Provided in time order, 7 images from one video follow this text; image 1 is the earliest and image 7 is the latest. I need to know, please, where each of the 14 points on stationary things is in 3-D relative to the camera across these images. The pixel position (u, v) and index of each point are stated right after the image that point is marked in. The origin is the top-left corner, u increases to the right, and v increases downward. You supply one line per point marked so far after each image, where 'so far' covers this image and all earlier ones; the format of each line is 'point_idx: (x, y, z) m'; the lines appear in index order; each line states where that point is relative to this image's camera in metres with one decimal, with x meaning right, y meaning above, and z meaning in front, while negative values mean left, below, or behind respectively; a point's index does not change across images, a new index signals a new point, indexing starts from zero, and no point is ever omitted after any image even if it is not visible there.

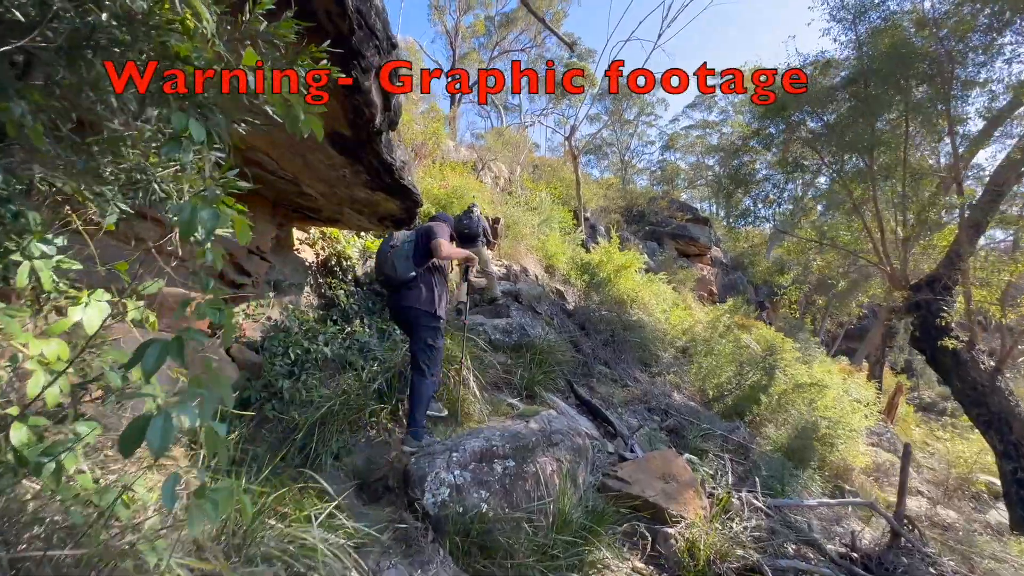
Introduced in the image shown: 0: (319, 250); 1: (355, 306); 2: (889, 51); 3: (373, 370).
0: (-2.3, +0.5, +5.3) m
1: (-1.7, -0.2, +5.0) m
2: (+7.3, +4.6, +8.7) m
3: (-1.2, -0.7, +3.7) m
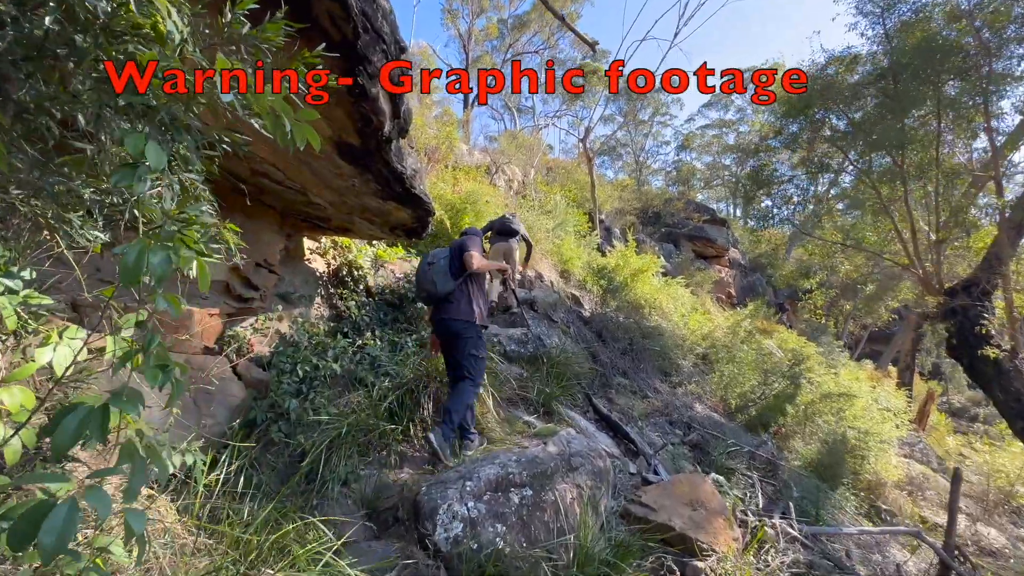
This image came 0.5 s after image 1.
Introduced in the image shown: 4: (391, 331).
0: (-2.1, +0.3, +5.2) m
1: (-1.6, -0.3, +4.8) m
2: (+7.5, +4.5, +8.3) m
3: (-1.0, -0.8, +3.6) m
4: (-1.3, -0.5, +4.8) m
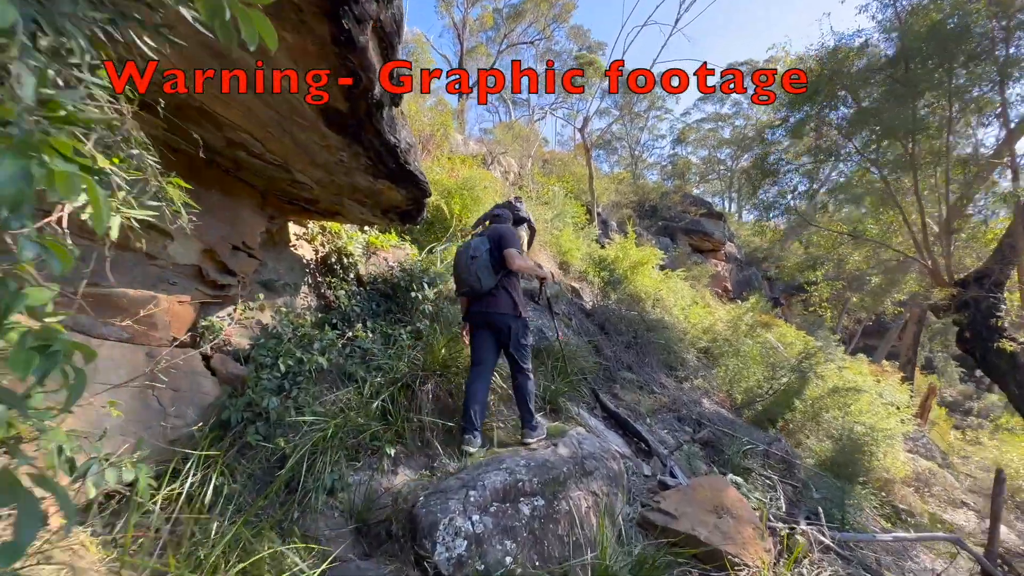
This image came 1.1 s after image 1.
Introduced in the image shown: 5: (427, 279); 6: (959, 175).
0: (-2.1, +0.5, +4.8) m
1: (-1.5, -0.2, +4.5) m
2: (+7.5, +4.6, +8.0) m
3: (-1.0, -0.7, +3.3) m
4: (-1.3, -0.3, +4.5) m
5: (-0.9, +0.1, +4.9) m
6: (+8.6, +2.2, +8.6) m
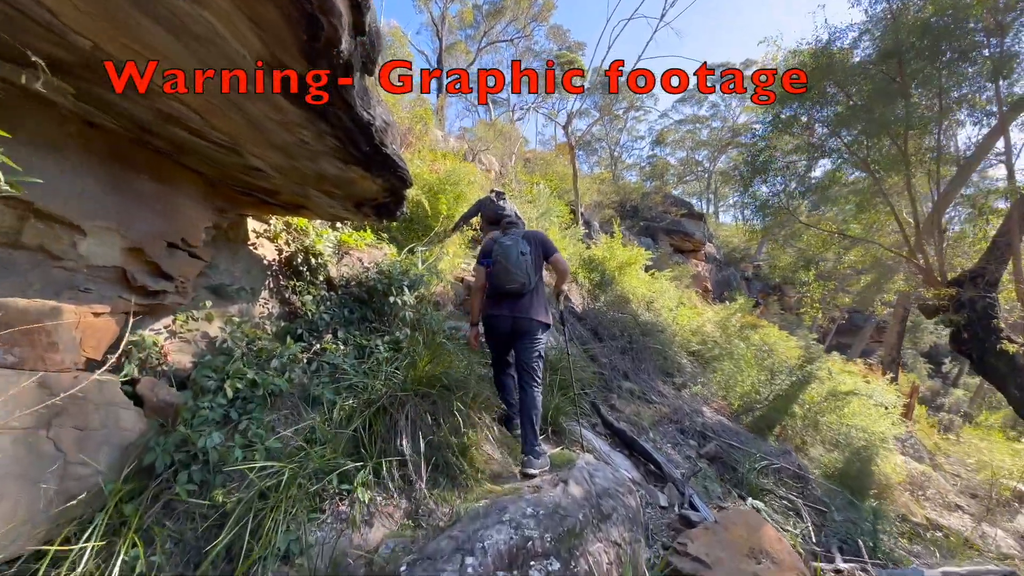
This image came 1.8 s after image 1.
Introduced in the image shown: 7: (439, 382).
0: (-2.2, +0.4, +4.2) m
1: (-1.6, -0.2, +3.9) m
2: (+7.2, +4.6, +7.9) m
3: (-1.0, -0.7, +2.7) m
4: (-1.3, -0.4, +3.9) m
5: (-1.0, +0.1, +4.4) m
6: (+8.3, +2.2, +8.5) m
7: (-0.5, -0.6, +3.0) m
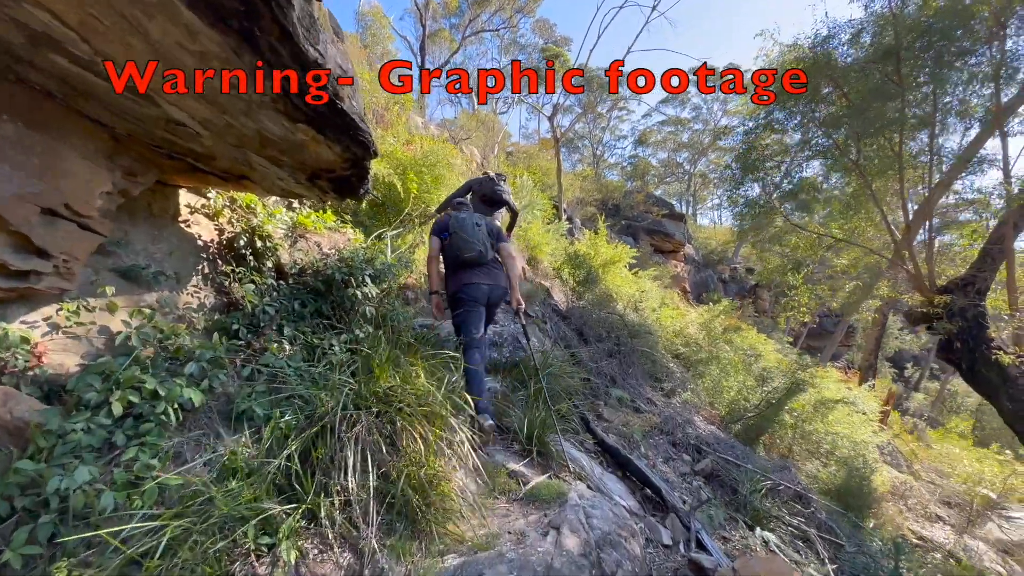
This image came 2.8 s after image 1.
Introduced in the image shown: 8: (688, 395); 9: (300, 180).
0: (-2.3, +0.5, +3.6) m
1: (-1.7, -0.1, +3.3) m
2: (+7.0, +4.5, +7.6) m
3: (-1.1, -0.7, +2.1) m
4: (-1.5, -0.3, +3.3) m
5: (-1.2, +0.1, +3.8) m
6: (+8.0, +2.0, +8.3) m
7: (-0.6, -0.6, +2.4) m
8: (+2.5, -1.5, +6.3) m
9: (-1.5, +0.8, +3.3) m
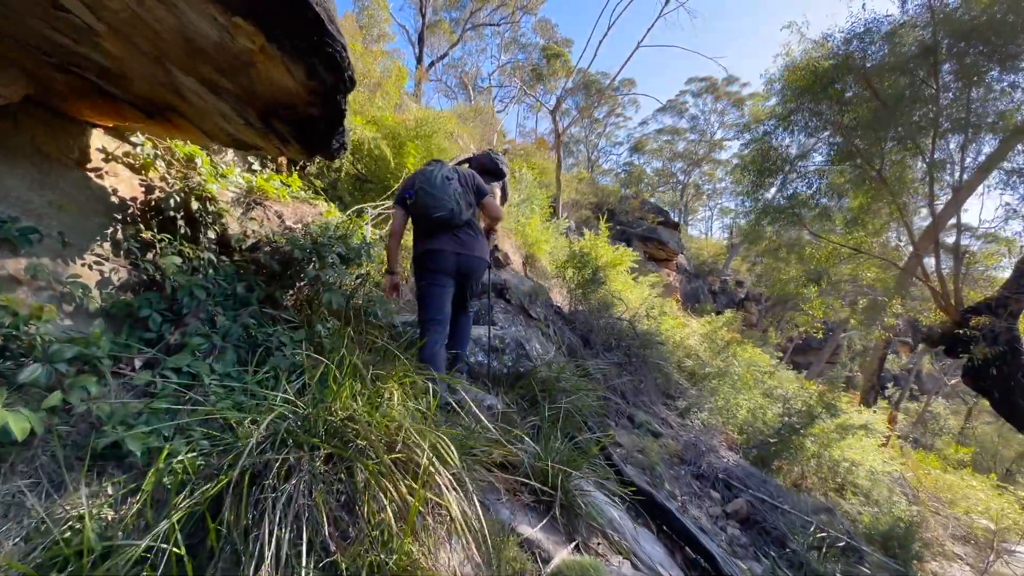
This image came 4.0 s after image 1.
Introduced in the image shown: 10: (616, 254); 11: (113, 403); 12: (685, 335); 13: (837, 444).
0: (-2.2, +0.7, +2.7) m
1: (-1.7, 0.0, +2.5) m
2: (+7.2, +4.2, +7.1) m
3: (-1.0, -0.6, +1.3) m
4: (-1.4, -0.2, +2.5) m
5: (-1.1, +0.2, +3.0) m
6: (+8.0, +1.7, +7.8) m
7: (-0.5, -0.5, +1.6) m
8: (+2.4, -1.6, +5.6) m
9: (-1.4, +0.9, +2.4) m
10: (+2.2, +0.7, +9.0) m
11: (-1.4, -0.4, +1.5) m
12: (+3.8, -1.0, +9.6) m
13: (+4.9, -2.3, +6.7) m
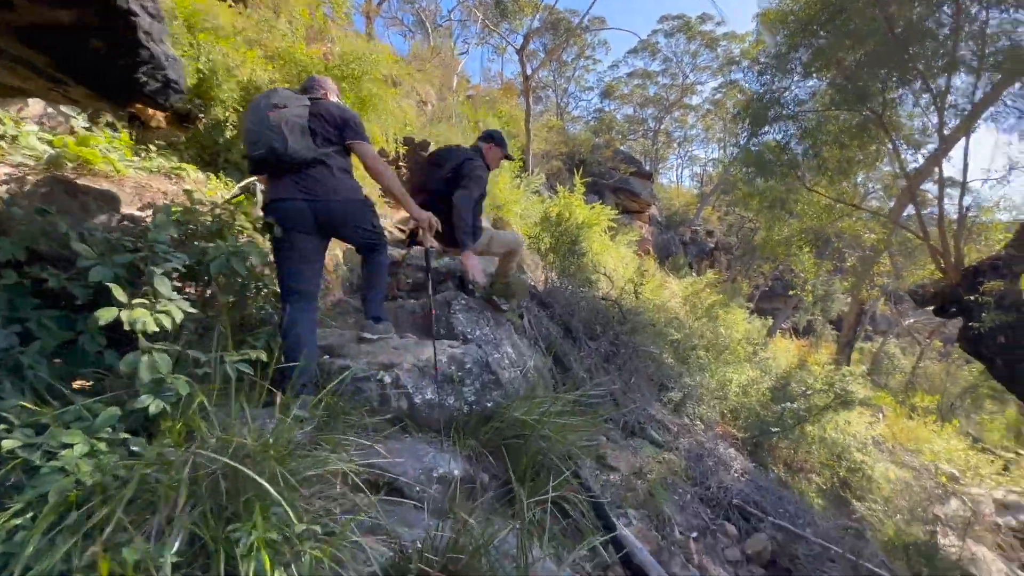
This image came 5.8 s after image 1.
0: (-2.4, +0.5, +1.6) m
1: (-1.8, -0.2, +1.4) m
2: (+6.6, +4.8, +6.1) m
3: (-1.1, -0.8, +0.3) m
4: (-1.6, -0.3, +1.5) m
5: (-1.3, +0.1, +1.9) m
6: (+7.4, +2.4, +7.1) m
7: (-0.6, -0.7, +0.7) m
8: (+2.1, -1.3, +4.9) m
9: (-1.6, +0.7, +1.3) m
10: (+1.6, +1.3, +8.0) m
11: (-1.5, -0.7, +0.5) m
12: (+3.2, -0.3, +8.9) m
13: (+4.5, -1.8, +6.2) m
